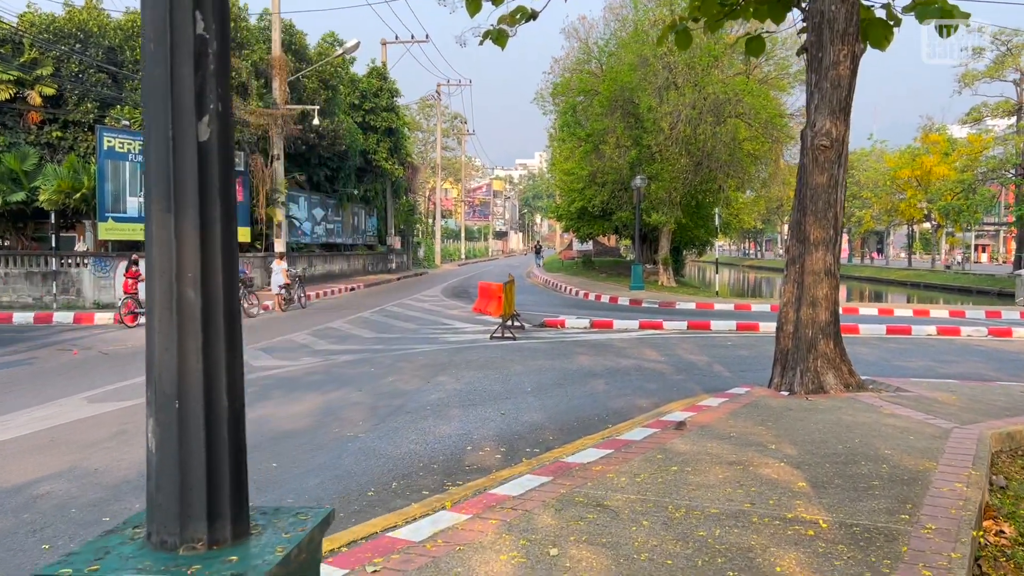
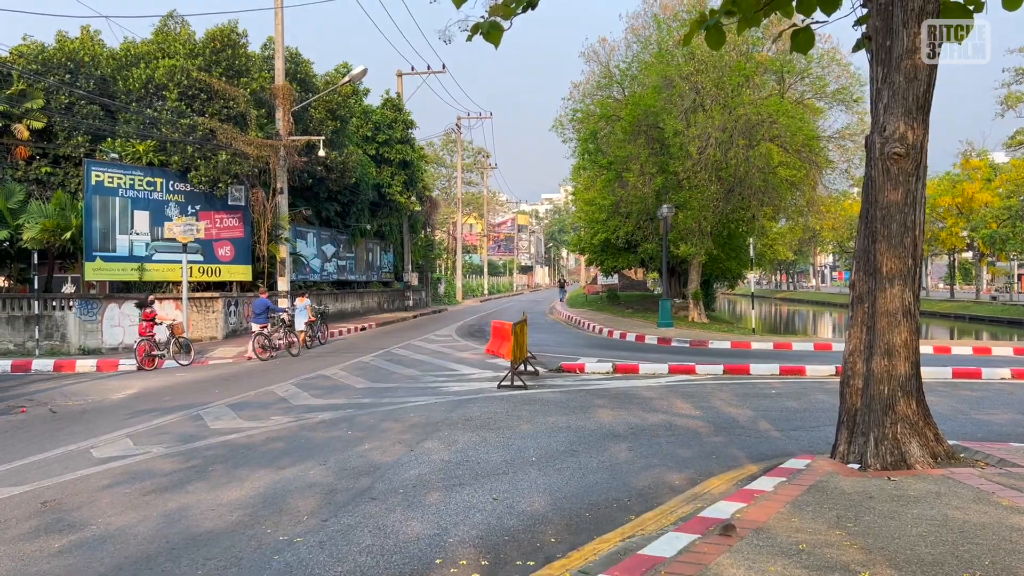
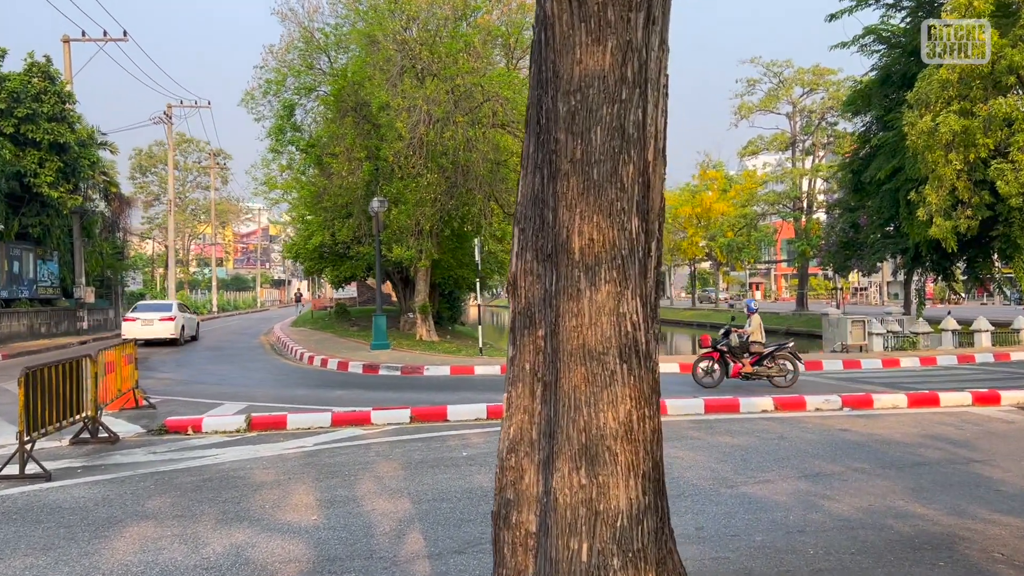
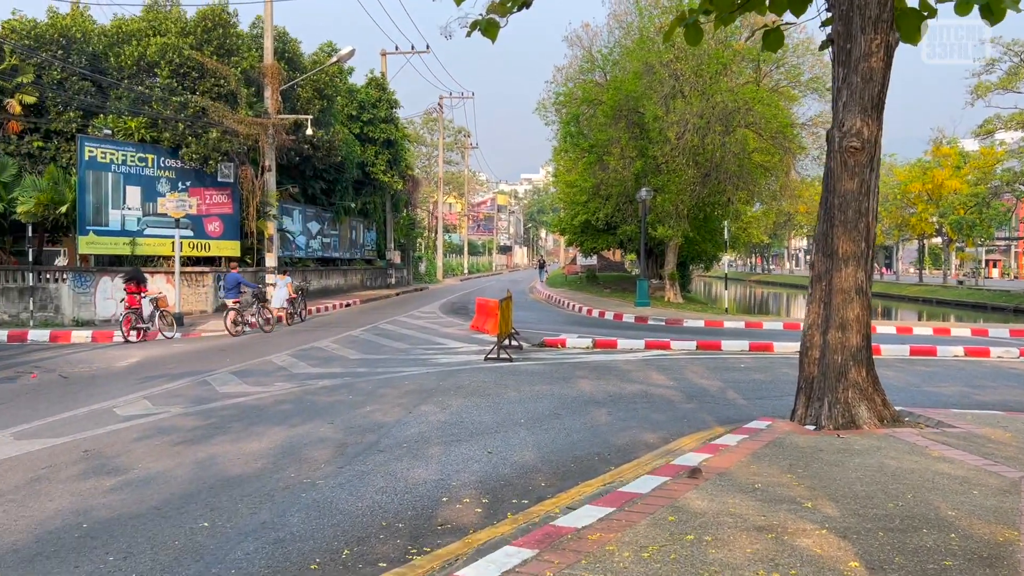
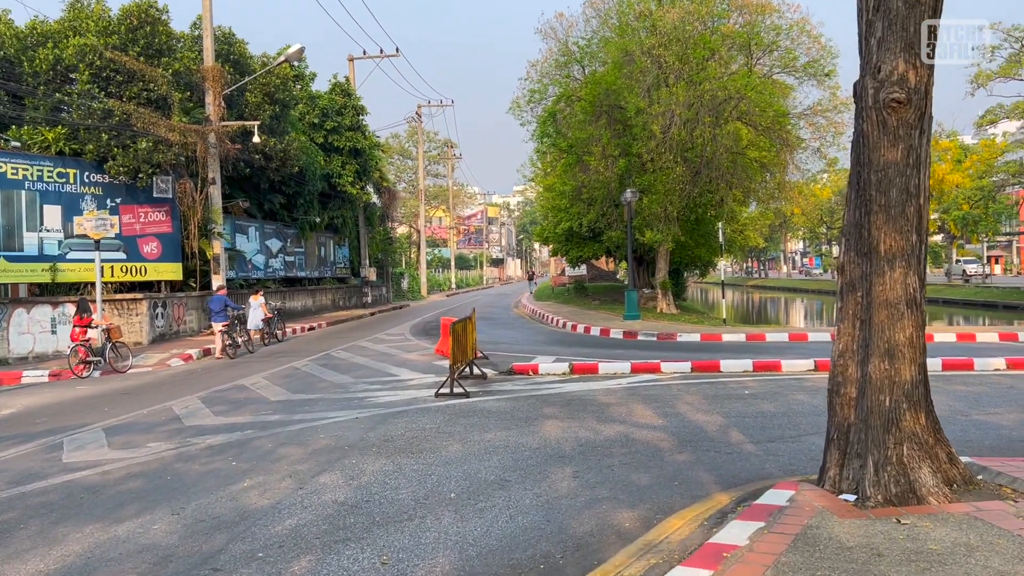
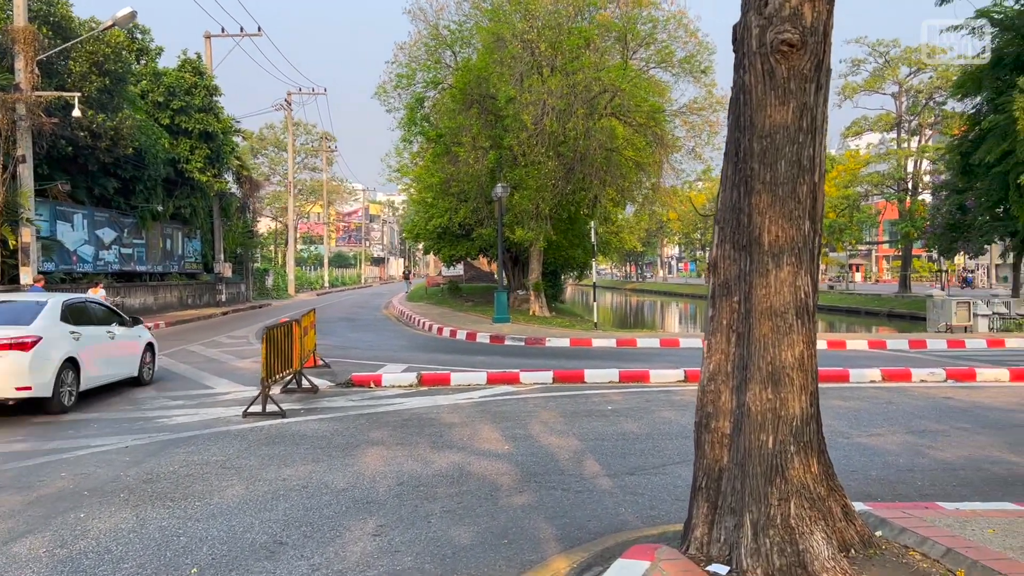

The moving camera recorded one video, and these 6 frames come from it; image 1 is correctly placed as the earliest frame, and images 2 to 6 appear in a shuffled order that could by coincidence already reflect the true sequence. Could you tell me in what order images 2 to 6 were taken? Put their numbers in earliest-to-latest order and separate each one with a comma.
4, 2, 5, 6, 3
